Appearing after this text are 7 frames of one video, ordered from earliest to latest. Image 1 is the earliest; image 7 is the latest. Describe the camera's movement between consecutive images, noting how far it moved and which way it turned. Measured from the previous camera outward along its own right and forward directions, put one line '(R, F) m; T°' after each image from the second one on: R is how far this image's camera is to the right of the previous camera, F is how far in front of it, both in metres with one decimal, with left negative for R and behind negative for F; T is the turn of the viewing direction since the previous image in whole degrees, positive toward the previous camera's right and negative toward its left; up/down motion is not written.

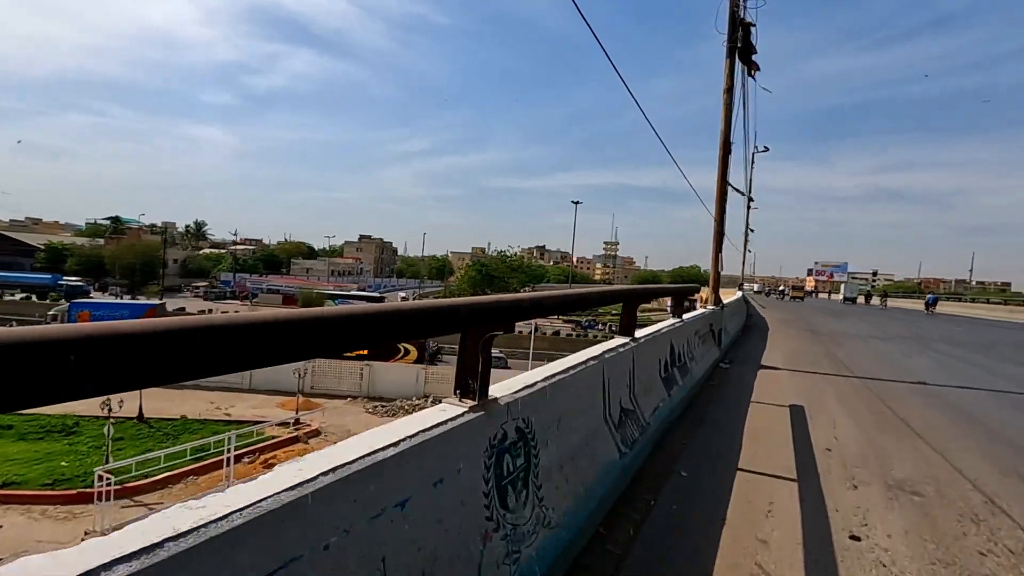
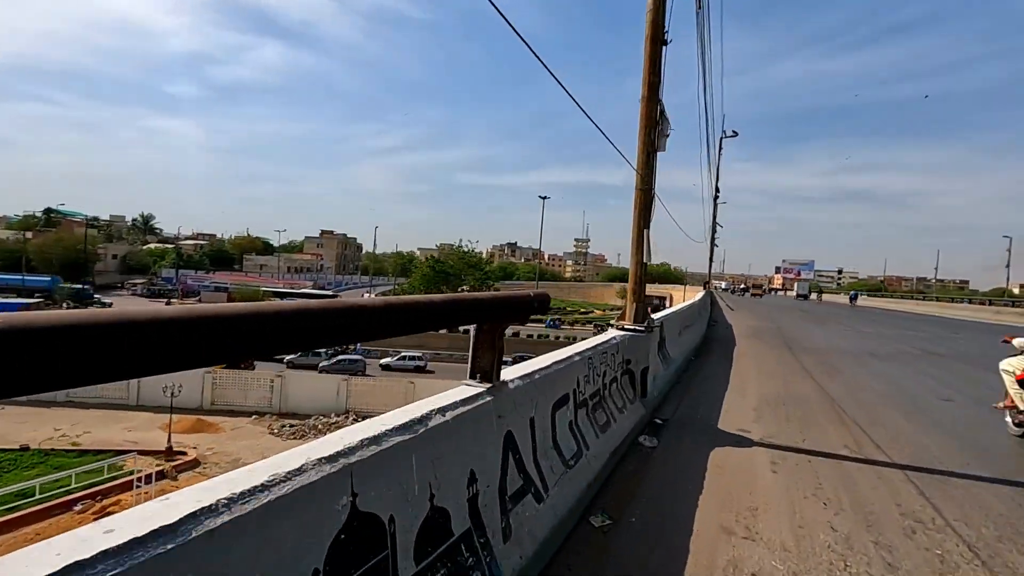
(+1.5, +3.1) m; +3°
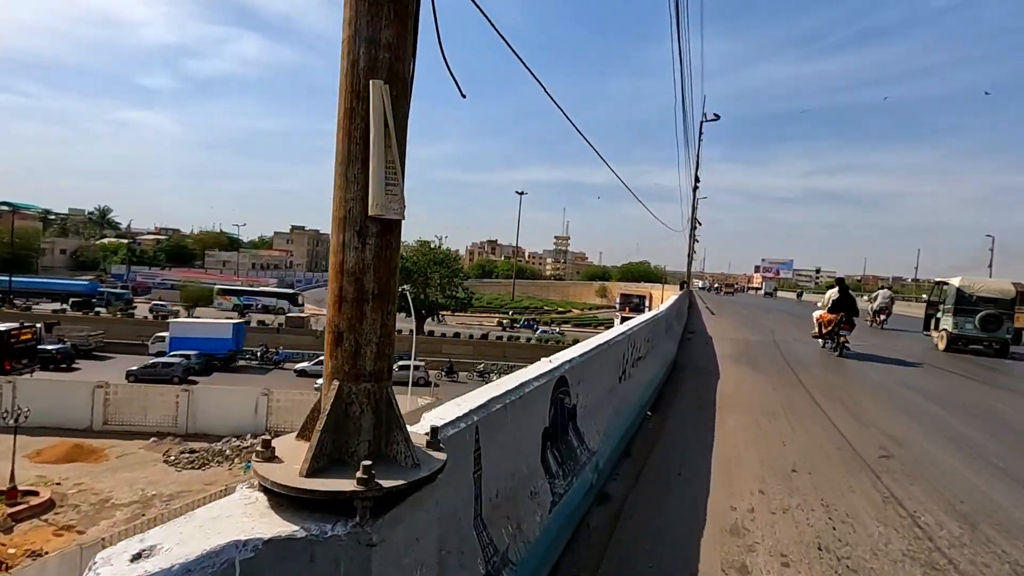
(+1.1, +2.8) m; +2°
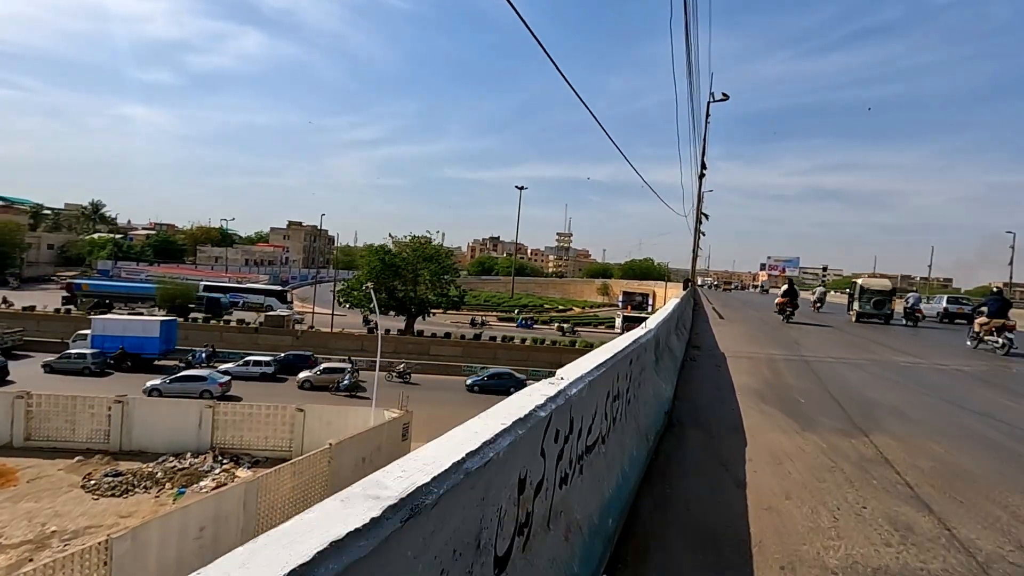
(+0.7, +2.3) m; 0°
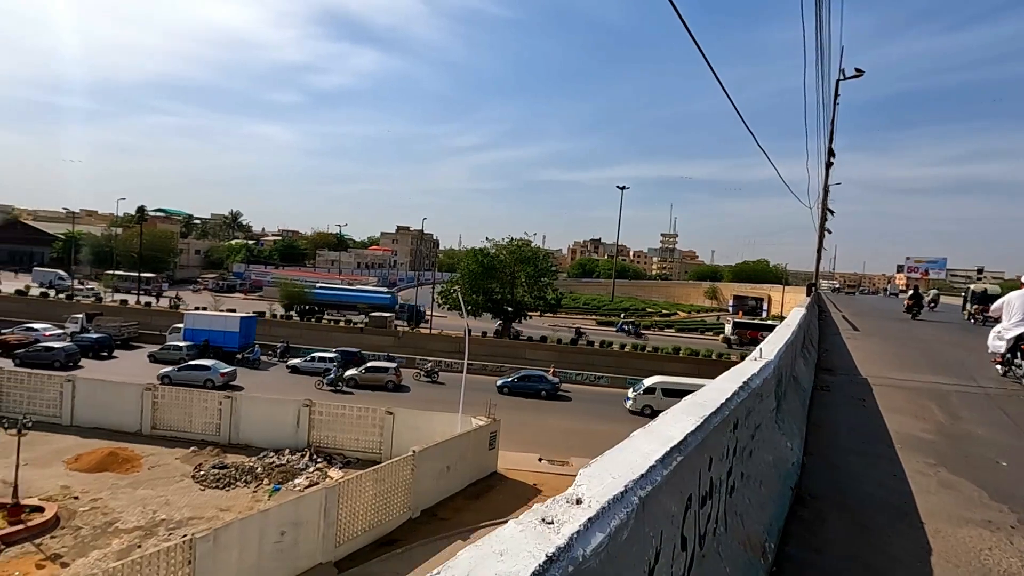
(+0.2, +1.0) m; -11°
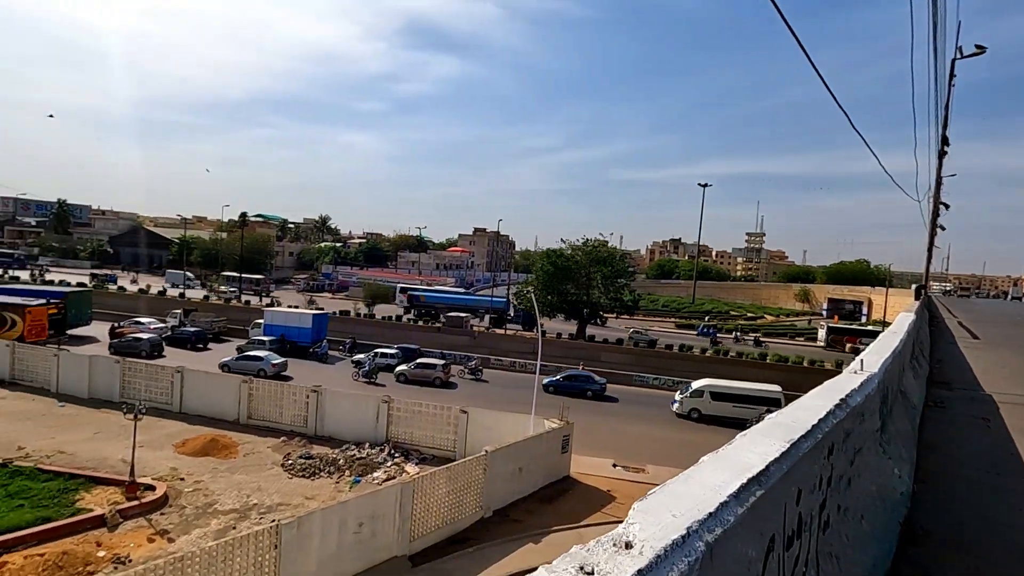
(+0.1, +0.1) m; -8°
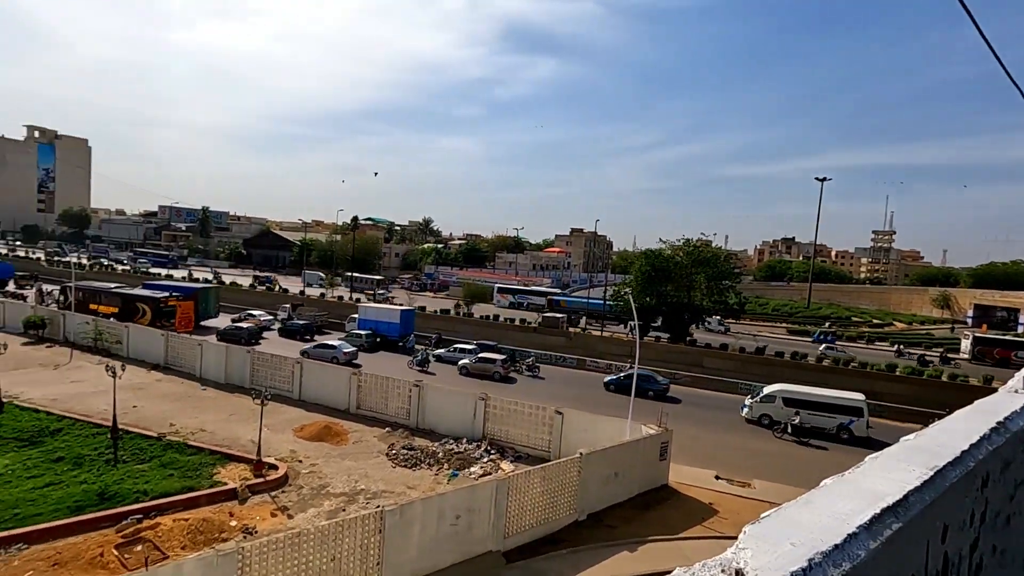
(0.0, 0.0) m; -10°
